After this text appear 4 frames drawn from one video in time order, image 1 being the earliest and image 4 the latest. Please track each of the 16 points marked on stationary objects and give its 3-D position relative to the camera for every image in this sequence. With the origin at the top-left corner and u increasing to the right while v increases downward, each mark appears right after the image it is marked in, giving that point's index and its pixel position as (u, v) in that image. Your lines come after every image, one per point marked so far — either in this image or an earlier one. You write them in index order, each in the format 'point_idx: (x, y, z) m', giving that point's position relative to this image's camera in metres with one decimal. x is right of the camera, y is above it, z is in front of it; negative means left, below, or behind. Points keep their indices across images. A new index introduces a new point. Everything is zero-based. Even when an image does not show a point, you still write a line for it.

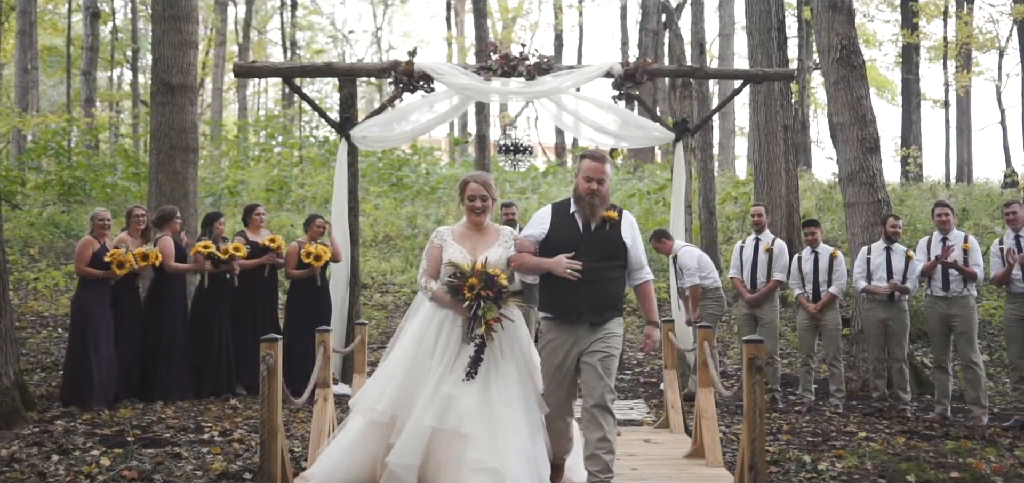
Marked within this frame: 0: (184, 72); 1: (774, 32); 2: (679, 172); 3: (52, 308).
0: (-3.7, +1.9, +11.9) m
1: (+3.6, +2.9, +14.4) m
2: (+1.8, +0.8, +11.7) m
3: (-6.5, -0.9, +15.0) m
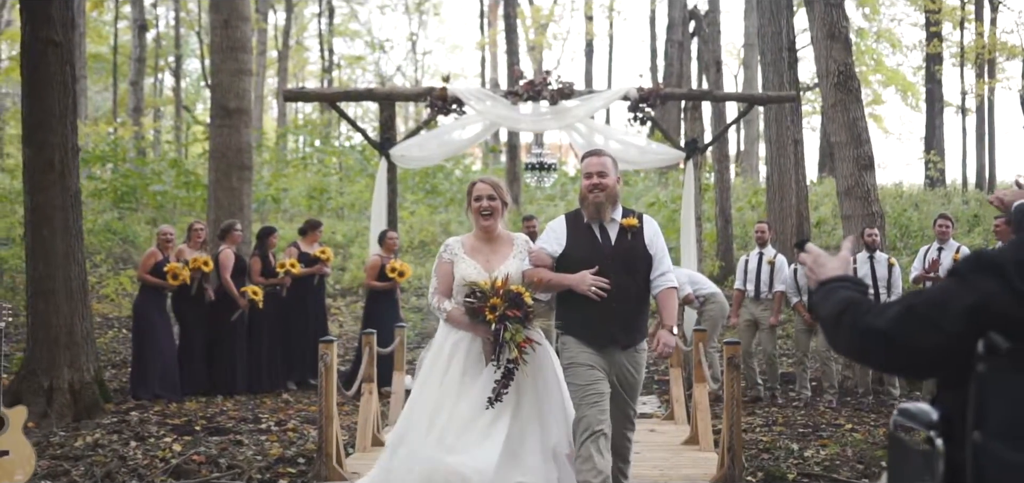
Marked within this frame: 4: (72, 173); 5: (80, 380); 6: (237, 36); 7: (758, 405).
0: (-3.4, +1.8, +13.1) m
1: (+4.0, +2.8, +15.4) m
2: (+2.1, +0.6, +12.7) m
3: (-6.1, -1.1, +16.3) m
4: (-4.2, +0.7, +10.0) m
5: (-4.2, -1.4, +10.4) m
6: (-3.4, +2.6, +13.1) m
7: (+2.6, -1.7, +11.2) m
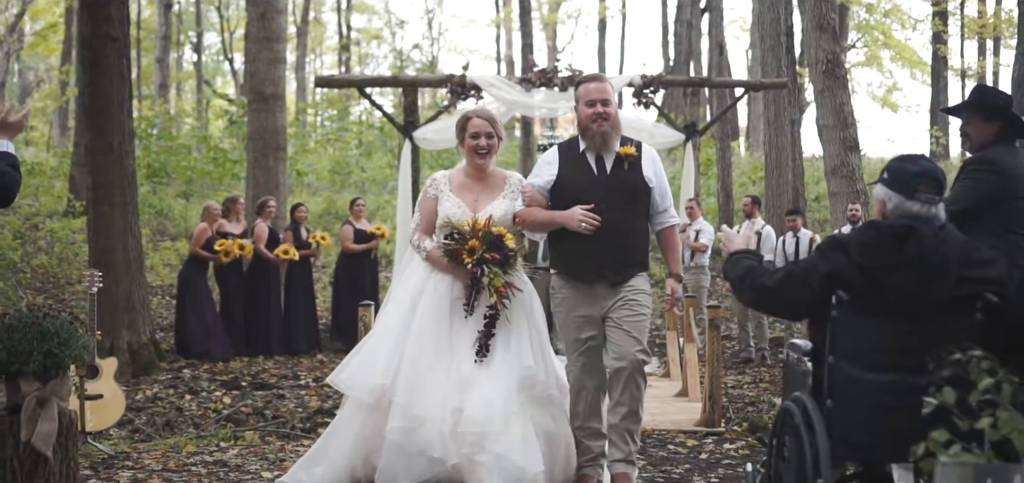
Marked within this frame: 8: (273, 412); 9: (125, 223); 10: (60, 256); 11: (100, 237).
0: (-3.2, +2.1, +14.2) m
1: (+4.2, +3.2, +16.4) m
2: (+2.3, +1.0, +13.8) m
3: (-5.9, -0.6, +17.5) m
4: (-4.0, +0.9, +11.2) m
5: (-4.1, -1.1, +11.6) m
6: (-3.2, +2.9, +14.2) m
7: (+2.8, -1.4, +12.3) m
8: (-2.3, -1.7, +10.4) m
9: (-4.1, +0.2, +11.3) m
10: (-7.3, -0.2, +17.1) m
11: (-4.3, 0.0, +11.1) m
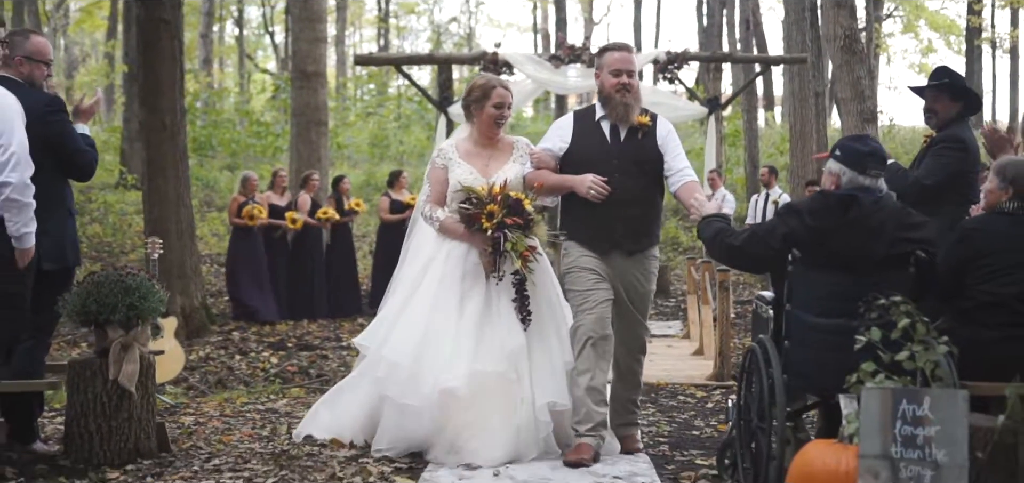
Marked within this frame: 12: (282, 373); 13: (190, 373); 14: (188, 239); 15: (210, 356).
0: (-2.8, +2.5, +14.9) m
1: (+4.7, +3.7, +16.8) m
2: (+2.7, +1.4, +14.3) m
3: (-5.3, -0.1, +18.4) m
4: (-3.7, +1.3, +12.0) m
5: (-3.8, -0.7, +12.4) m
6: (-2.8, +3.3, +14.9) m
7: (+3.1, -1.1, +12.9) m
8: (-2.1, -1.4, +11.2) m
9: (-3.8, +0.5, +12.1) m
10: (-6.7, +0.2, +18.0) m
11: (-4.0, +0.4, +12.0) m
12: (-2.4, -1.4, +11.1) m
13: (-3.4, -1.4, +11.1) m
14: (-3.8, 0.0, +12.3) m
15: (-3.3, -1.3, +11.7) m
